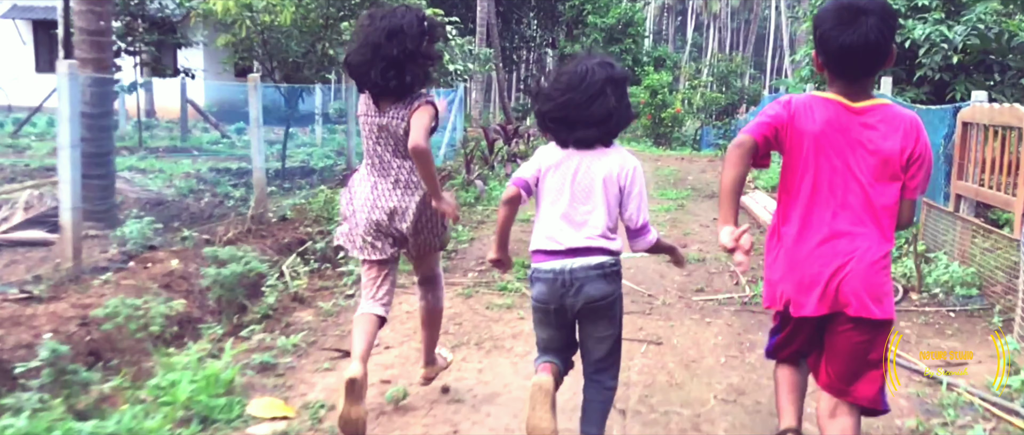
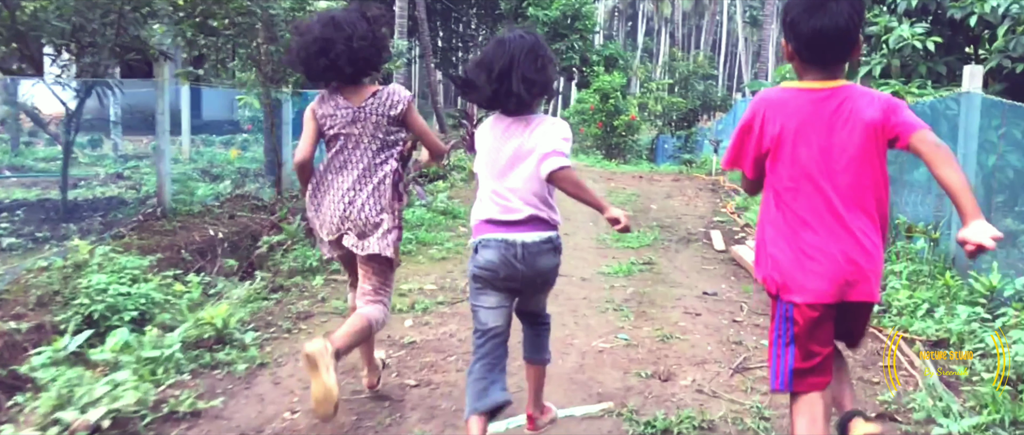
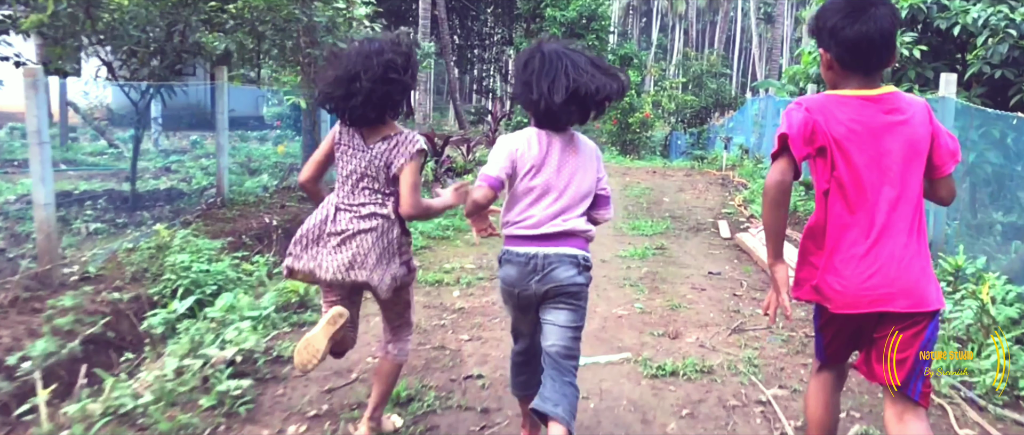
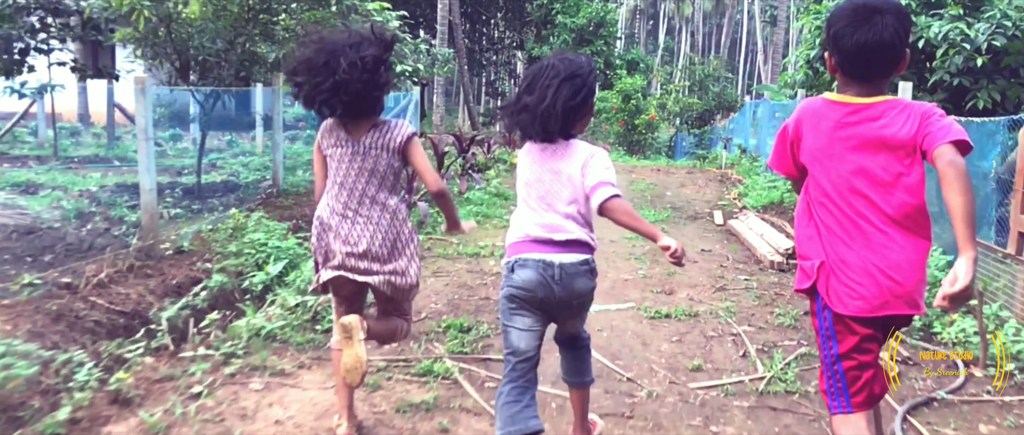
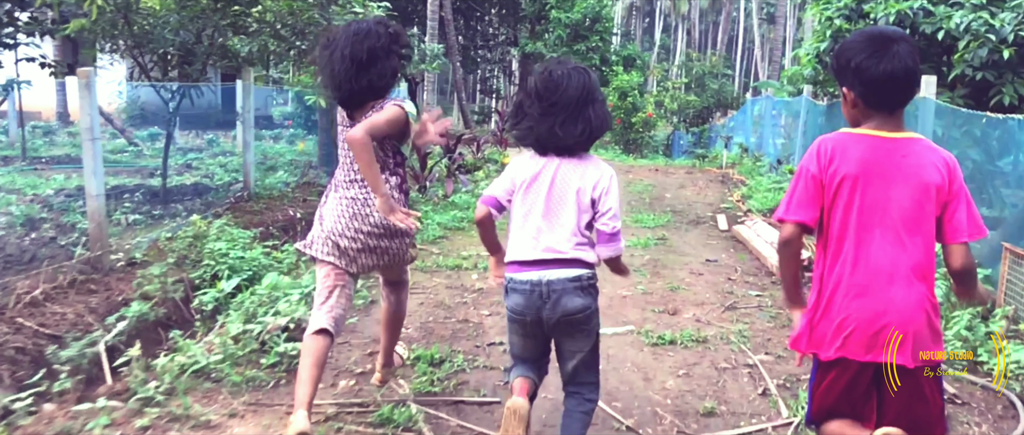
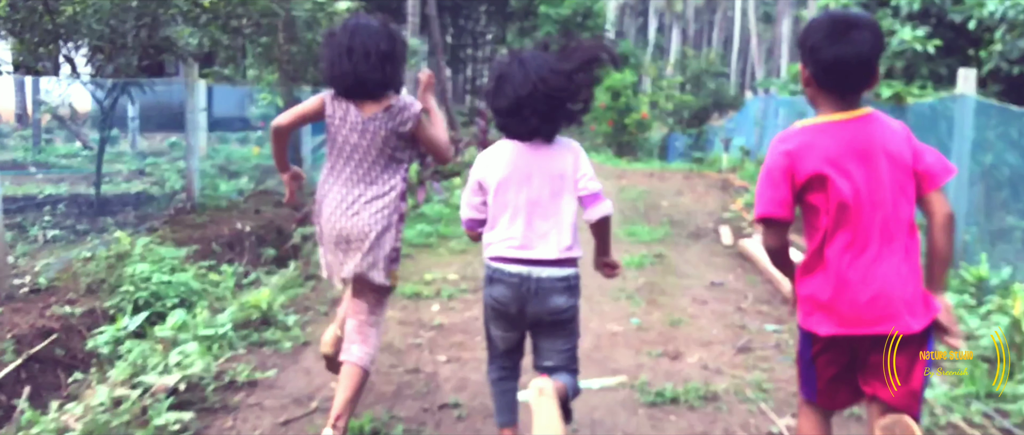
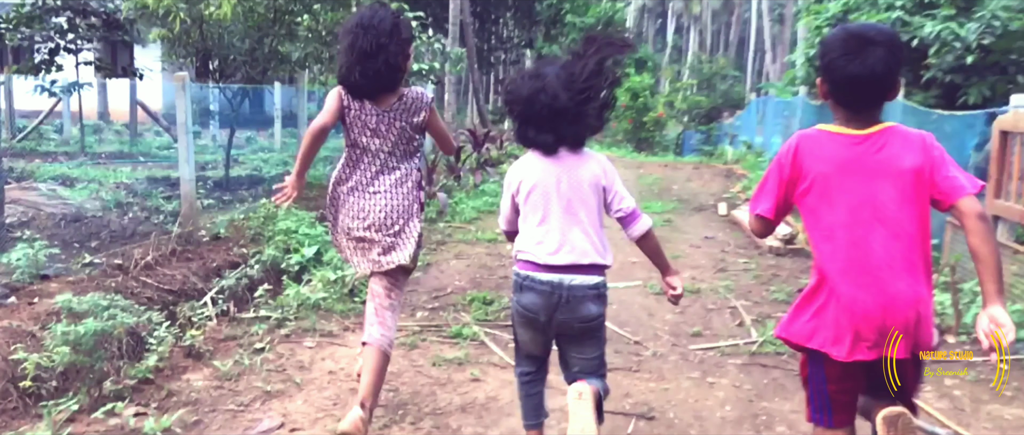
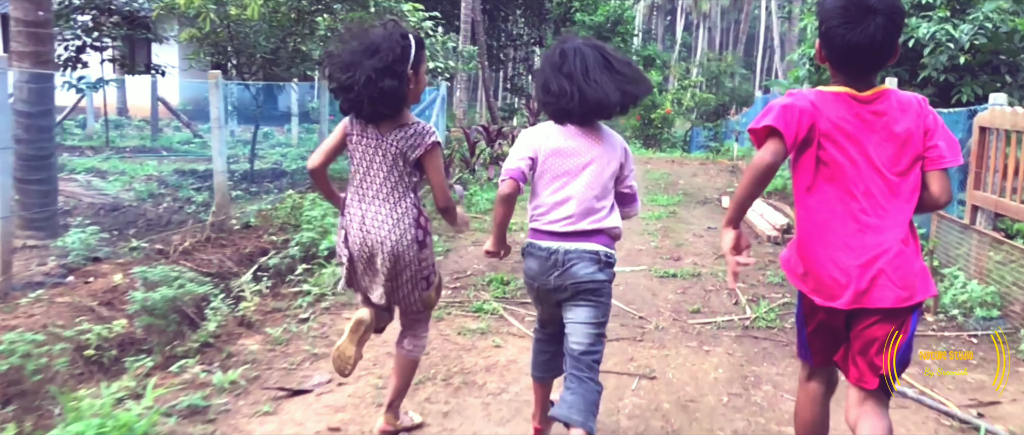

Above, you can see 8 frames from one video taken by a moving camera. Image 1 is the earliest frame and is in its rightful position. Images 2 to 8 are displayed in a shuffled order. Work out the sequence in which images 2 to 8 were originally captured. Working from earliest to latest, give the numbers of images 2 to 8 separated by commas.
8, 7, 4, 5, 3, 6, 2
